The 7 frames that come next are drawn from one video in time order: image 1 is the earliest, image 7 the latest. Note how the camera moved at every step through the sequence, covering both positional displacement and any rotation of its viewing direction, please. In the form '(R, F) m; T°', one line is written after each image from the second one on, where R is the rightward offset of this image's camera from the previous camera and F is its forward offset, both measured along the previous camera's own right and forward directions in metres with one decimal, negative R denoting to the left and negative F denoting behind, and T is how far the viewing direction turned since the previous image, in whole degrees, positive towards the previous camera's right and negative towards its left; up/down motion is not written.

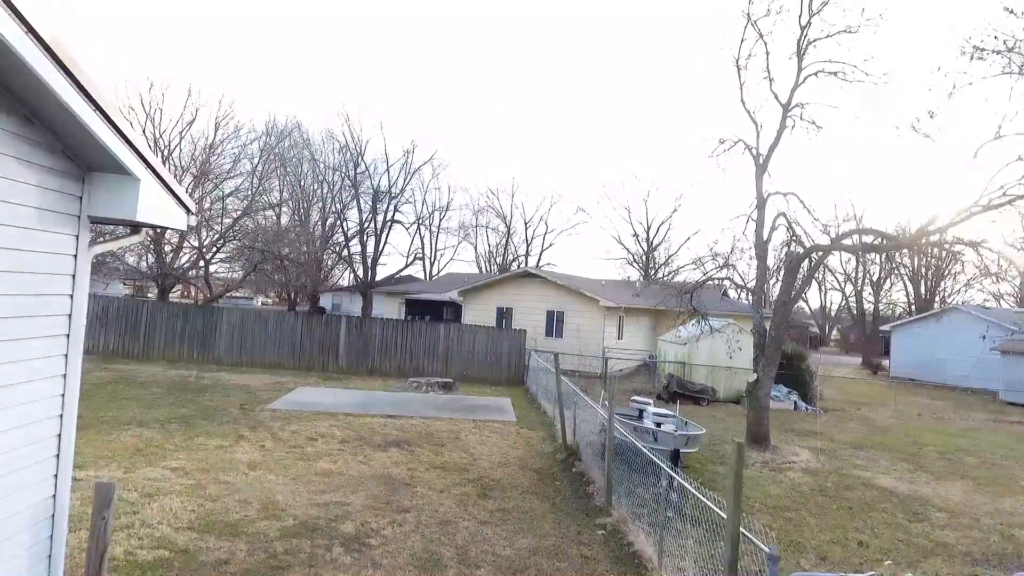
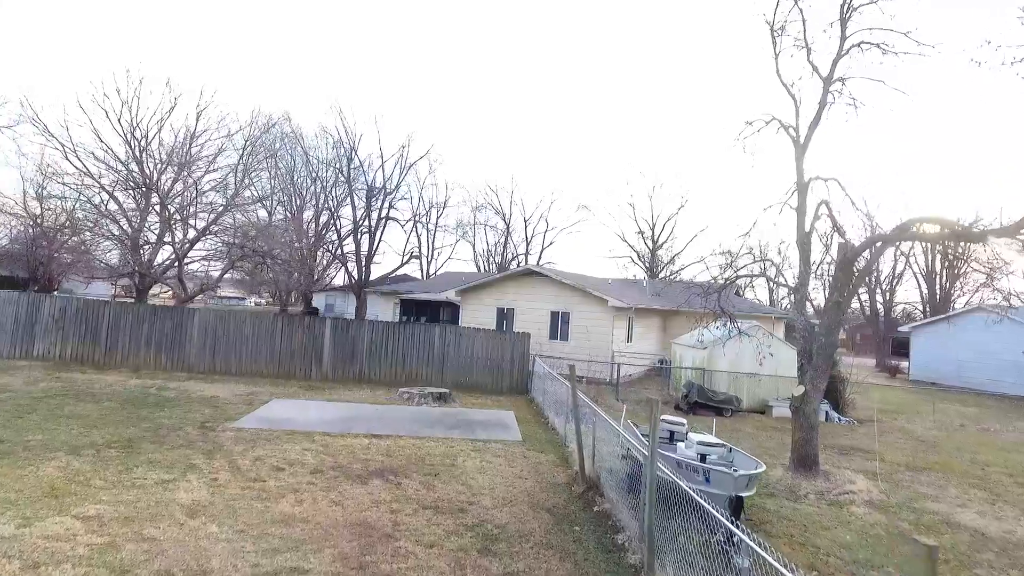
(-0.1, +1.4) m; 0°
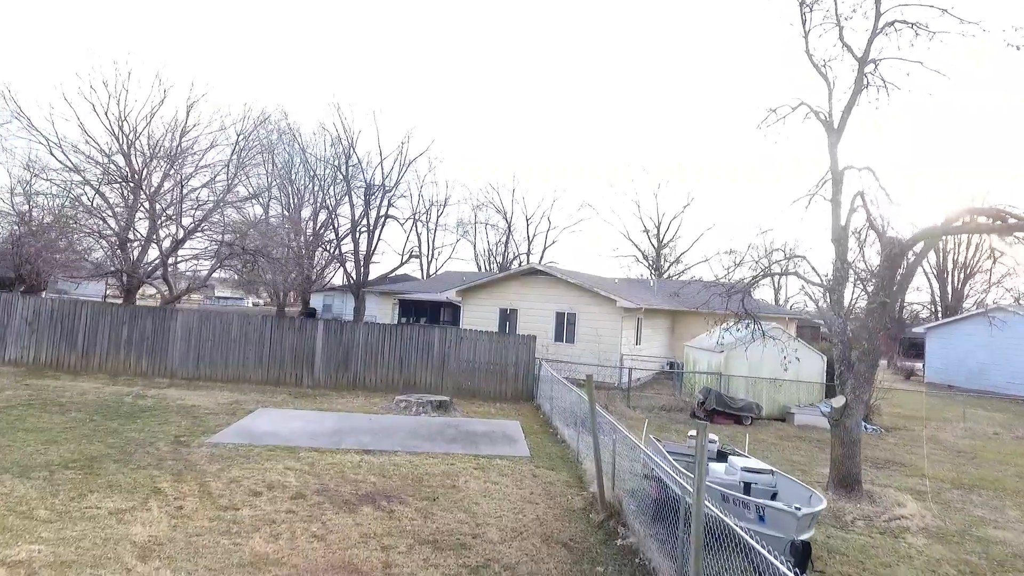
(-0.1, +0.8) m; 0°
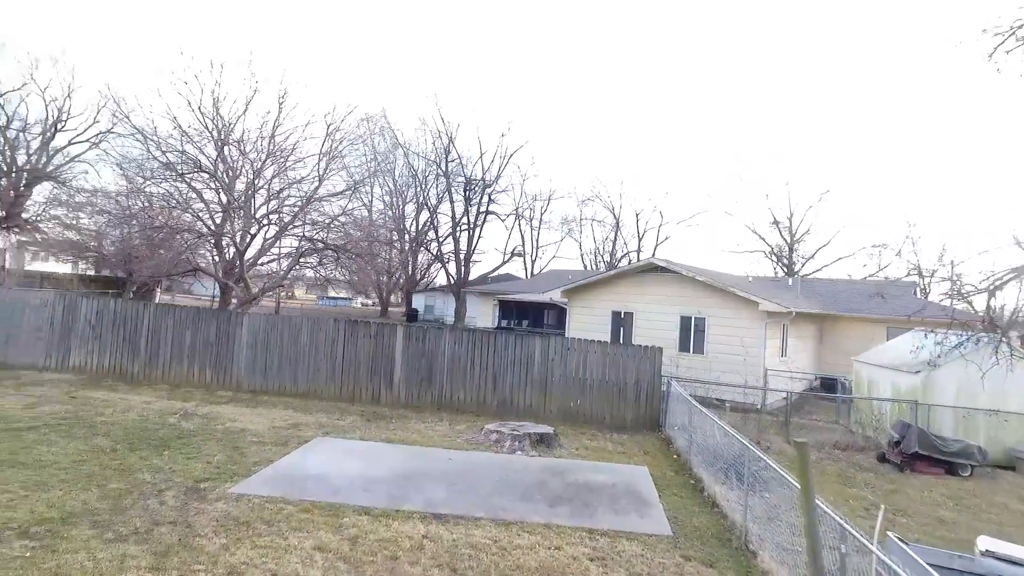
(-0.2, +2.4) m; -10°
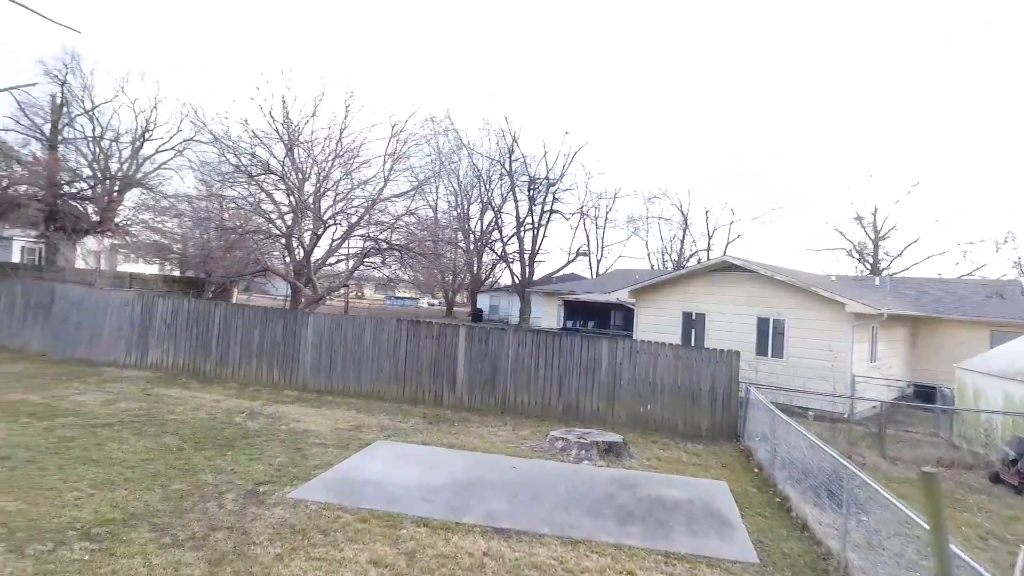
(0.0, +0.4) m; -6°
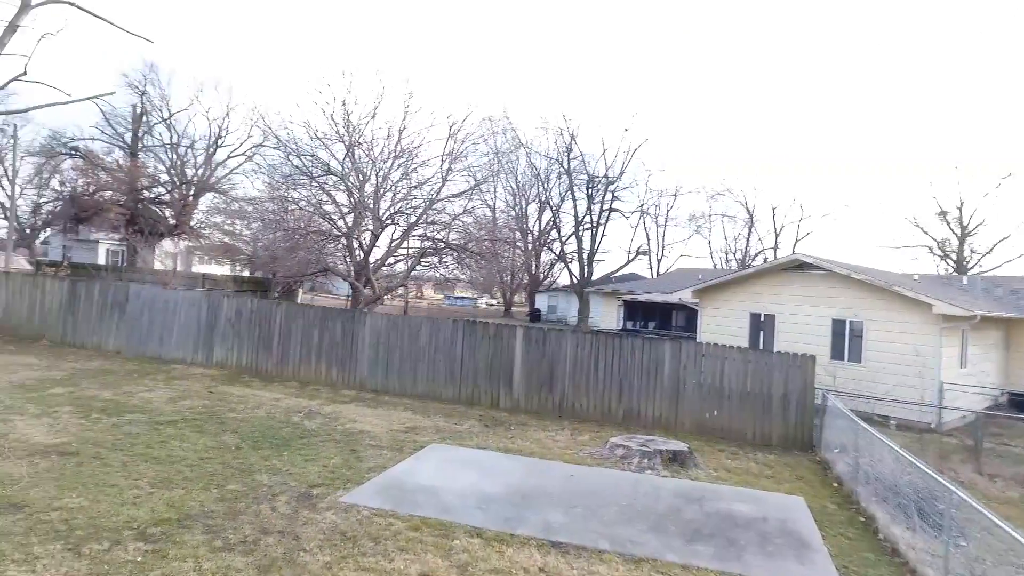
(0.0, +0.3) m; -5°
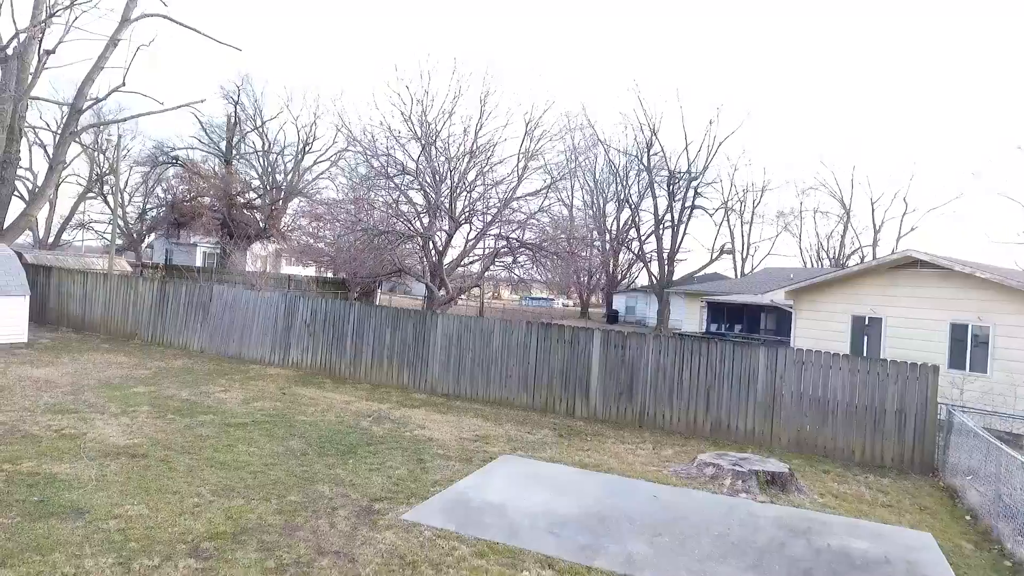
(0.0, +0.5) m; -7°
